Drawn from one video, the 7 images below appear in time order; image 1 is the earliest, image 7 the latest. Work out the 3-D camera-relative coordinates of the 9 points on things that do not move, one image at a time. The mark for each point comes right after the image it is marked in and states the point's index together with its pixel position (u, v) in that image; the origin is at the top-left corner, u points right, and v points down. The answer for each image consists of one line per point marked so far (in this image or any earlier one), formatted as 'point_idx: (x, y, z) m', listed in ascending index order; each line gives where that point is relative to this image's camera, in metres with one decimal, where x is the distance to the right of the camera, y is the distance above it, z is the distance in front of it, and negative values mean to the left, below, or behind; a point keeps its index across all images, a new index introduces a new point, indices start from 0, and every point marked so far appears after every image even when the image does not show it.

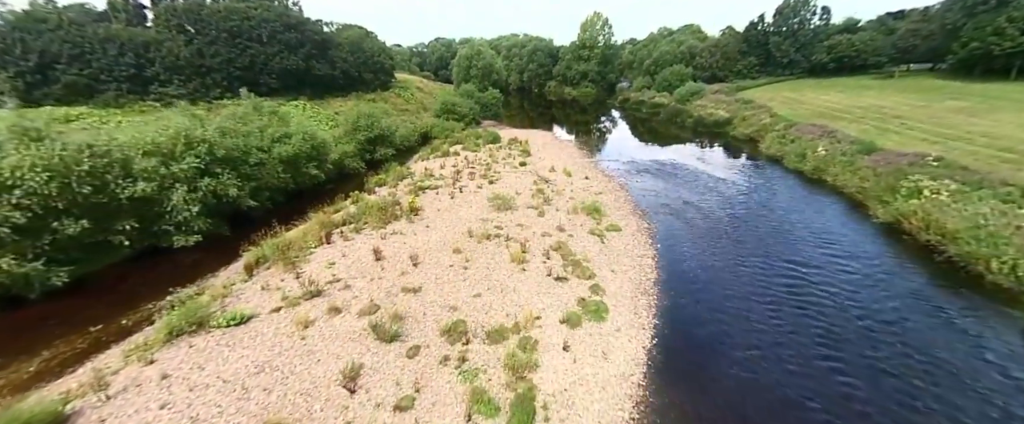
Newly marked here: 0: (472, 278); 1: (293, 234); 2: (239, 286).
0: (-1.7, -2.9, +16.6) m
1: (-11.2, -1.2, +19.8) m
2: (-11.0, -3.0, +15.7) m
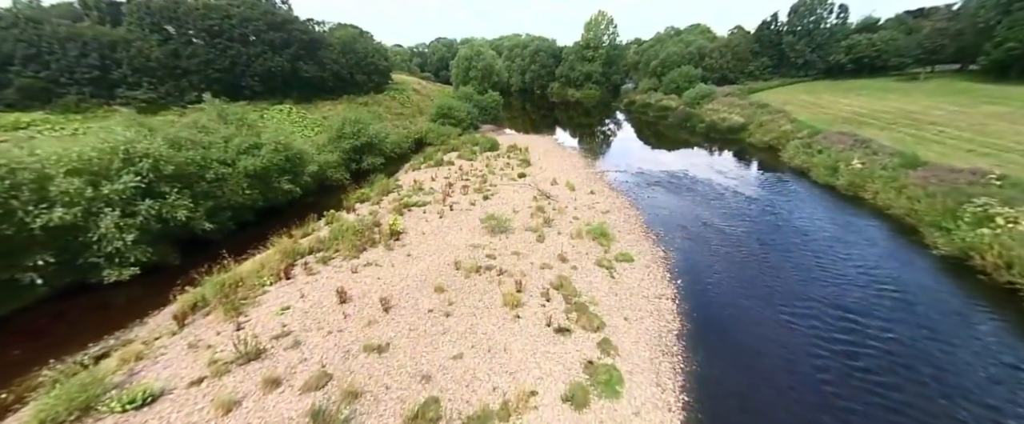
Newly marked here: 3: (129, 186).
0: (-2.0, -4.2, +13.5) m
1: (-11.5, -2.4, +16.8) m
2: (-11.4, -4.2, +12.6) m
3: (-16.9, +1.1, +17.1) m
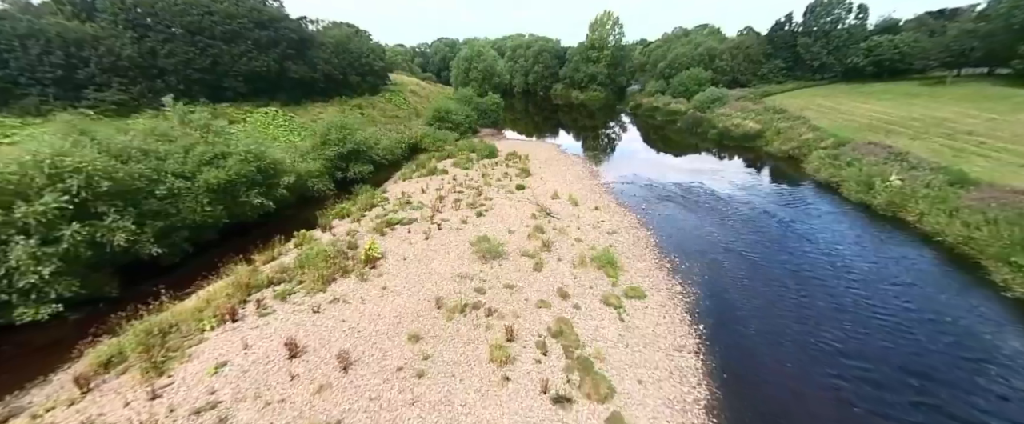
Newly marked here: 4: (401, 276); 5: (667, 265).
0: (-2.4, -5.3, +10.8) m
1: (-11.8, -3.5, +14.2) m
2: (-11.8, -5.3, +10.0) m
3: (-17.2, +0.2, +14.5) m
4: (-5.0, -2.8, +17.4) m
5: (+7.6, -2.6, +19.0) m
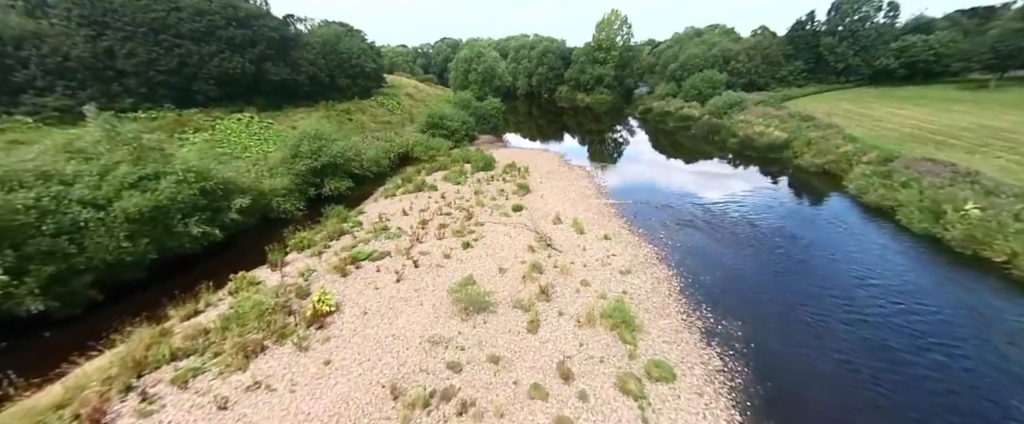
0: (-3.0, -6.9, +6.7) m
1: (-12.4, -5.0, +10.2) m
2: (-12.4, -6.8, +6.0) m
3: (-17.7, -1.4, +10.7) m
4: (-5.5, -4.5, +13.4) m
5: (+7.1, -4.3, +14.9) m
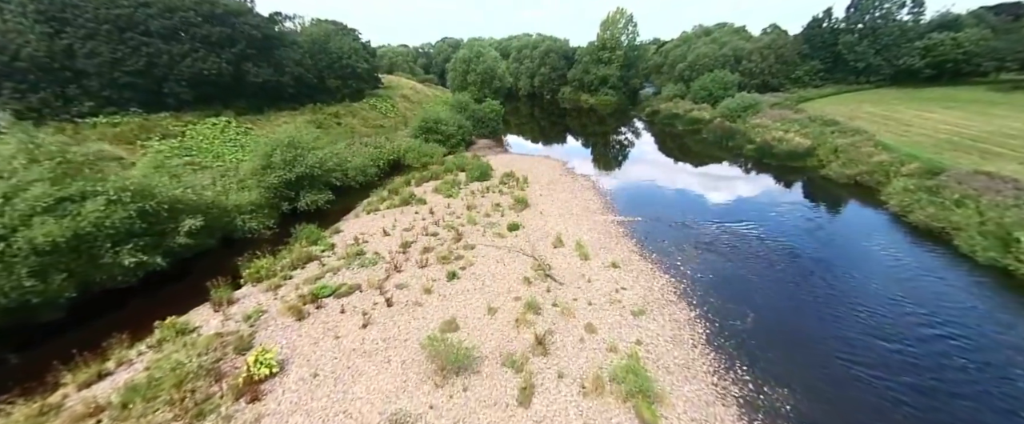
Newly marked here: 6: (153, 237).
0: (-3.5, -8.0, +3.7) m
1: (-12.8, -6.1, +7.3) m
2: (-12.8, -7.9, +3.1) m
3: (-18.1, -2.5, +7.8) m
4: (-5.9, -5.6, +10.4) m
5: (+6.7, -5.5, +11.8) m
6: (-16.1, -1.1, +17.3) m
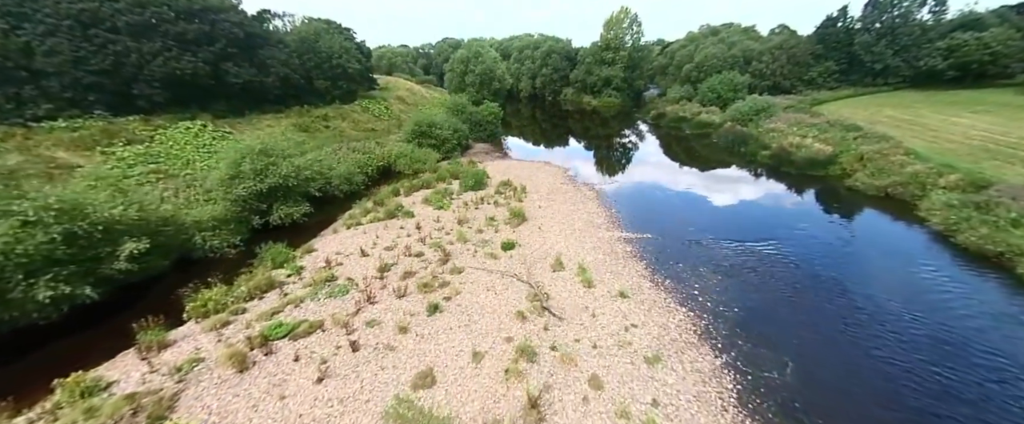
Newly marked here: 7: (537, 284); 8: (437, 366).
0: (-3.9, -8.9, +1.1) m
1: (-13.2, -7.0, +4.7) m
2: (-13.3, -8.7, +0.5) m
3: (-18.5, -3.3, +5.2) m
4: (-6.3, -6.5, +7.8) m
5: (+6.3, -6.4, +9.1) m
6: (-16.4, -2.0, +14.8) m
7: (+1.2, -3.1, +17.5) m
8: (-2.5, -4.9, +12.4) m
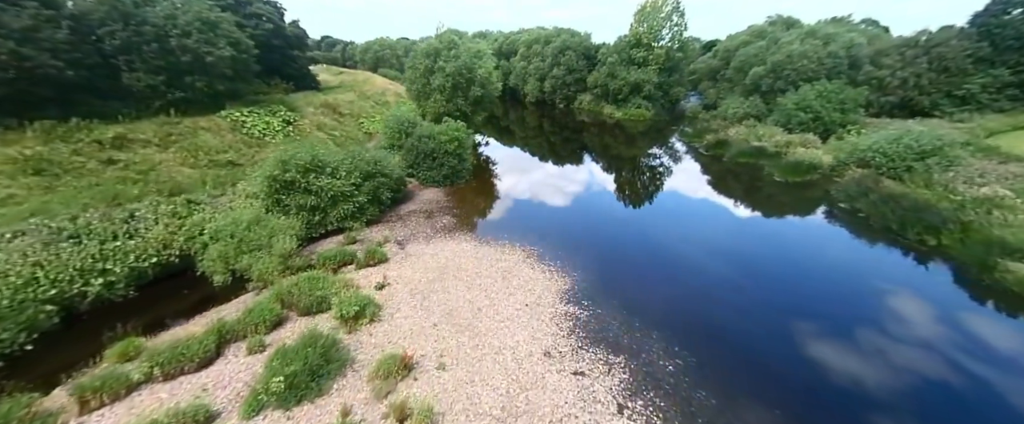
0: (-8.7, -15.9, -20.0) m
1: (-17.8, -13.6, -16.1) m
2: (-18.1, -15.4, -20.3) m
3: (-22.9, -9.7, -15.4) m
4: (-10.7, -13.4, -13.2) m
5: (+1.9, -13.9, -12.4) m
6: (-20.5, -8.5, -5.9) m
7: (-2.8, -10.5, -3.7) m
8: (-6.8, -12.1, -8.7) m
